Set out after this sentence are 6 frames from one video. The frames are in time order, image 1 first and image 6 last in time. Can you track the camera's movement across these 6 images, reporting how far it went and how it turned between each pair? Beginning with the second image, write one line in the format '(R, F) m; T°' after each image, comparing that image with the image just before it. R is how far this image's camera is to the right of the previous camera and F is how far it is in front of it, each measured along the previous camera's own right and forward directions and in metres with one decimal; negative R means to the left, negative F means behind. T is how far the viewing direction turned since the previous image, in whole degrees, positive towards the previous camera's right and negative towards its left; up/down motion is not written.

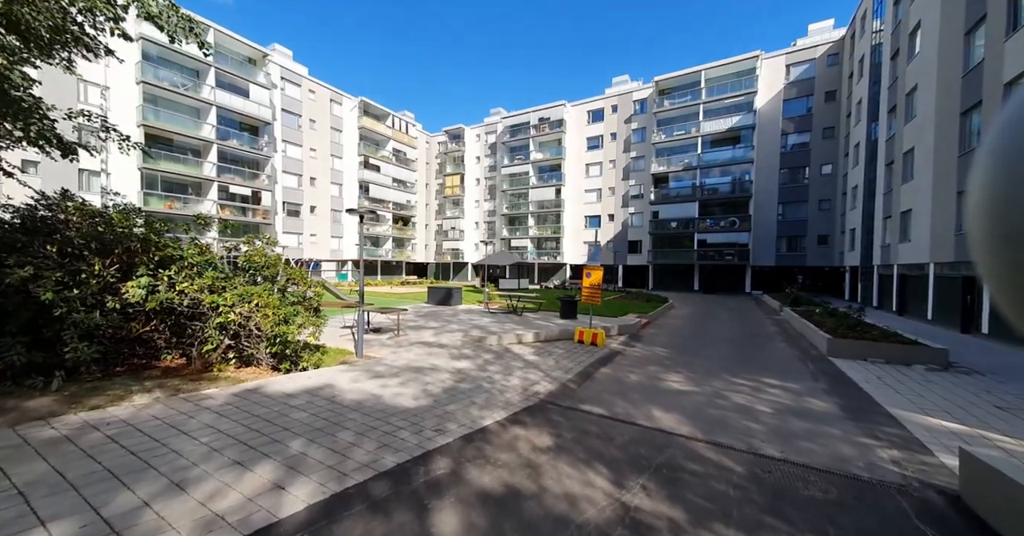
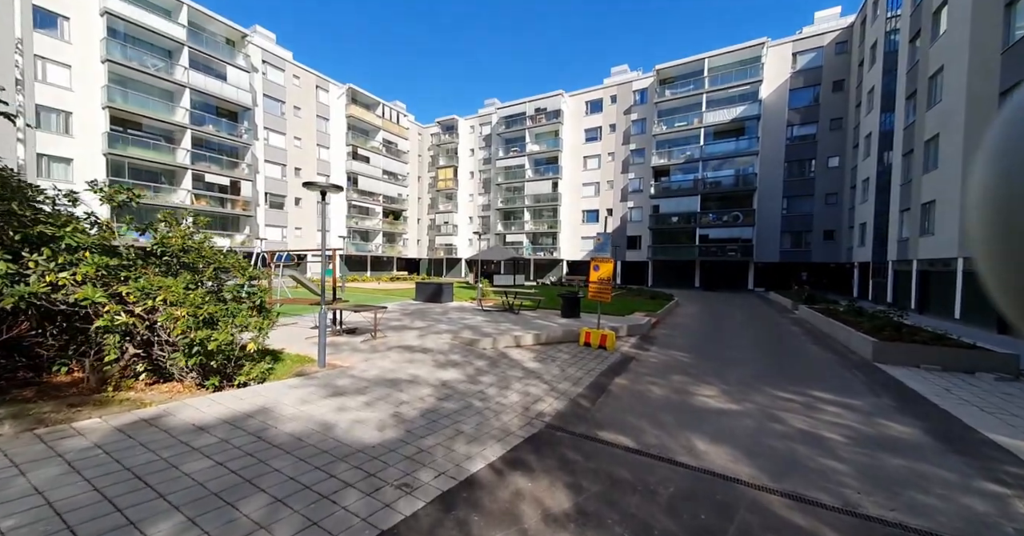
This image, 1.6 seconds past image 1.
(-0.1, +1.5) m; +1°
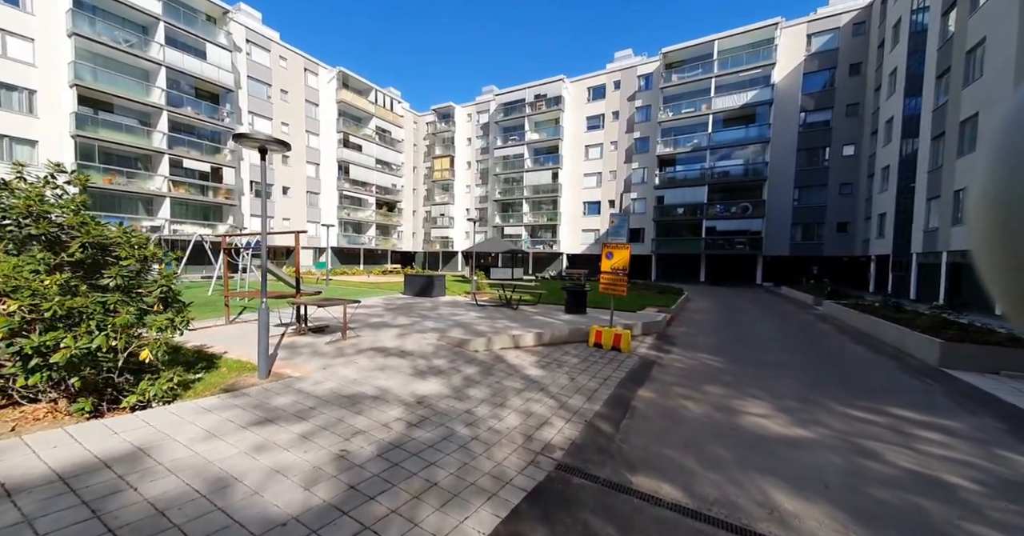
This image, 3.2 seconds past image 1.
(0.0, +1.5) m; 0°
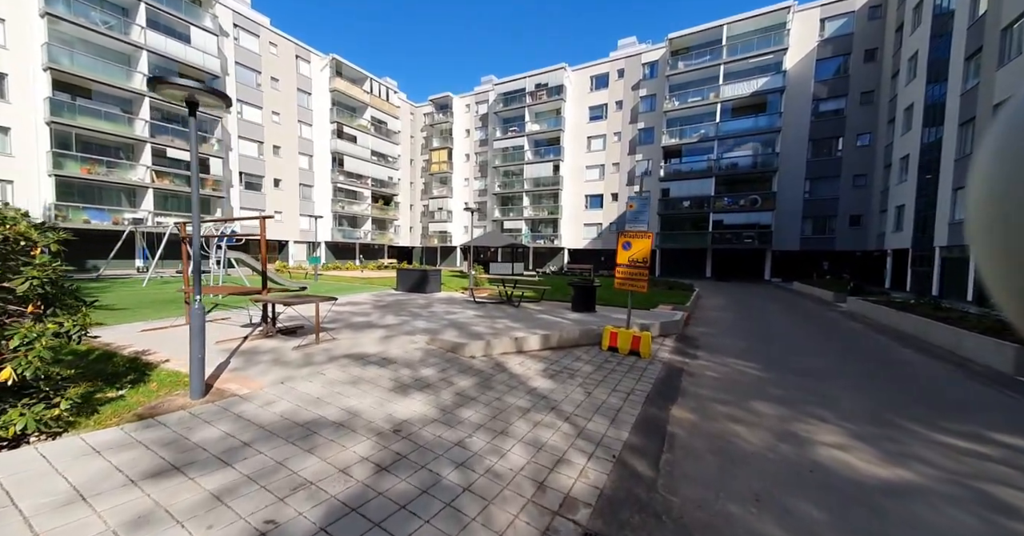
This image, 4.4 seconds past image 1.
(-0.1, +1.1) m; 0°
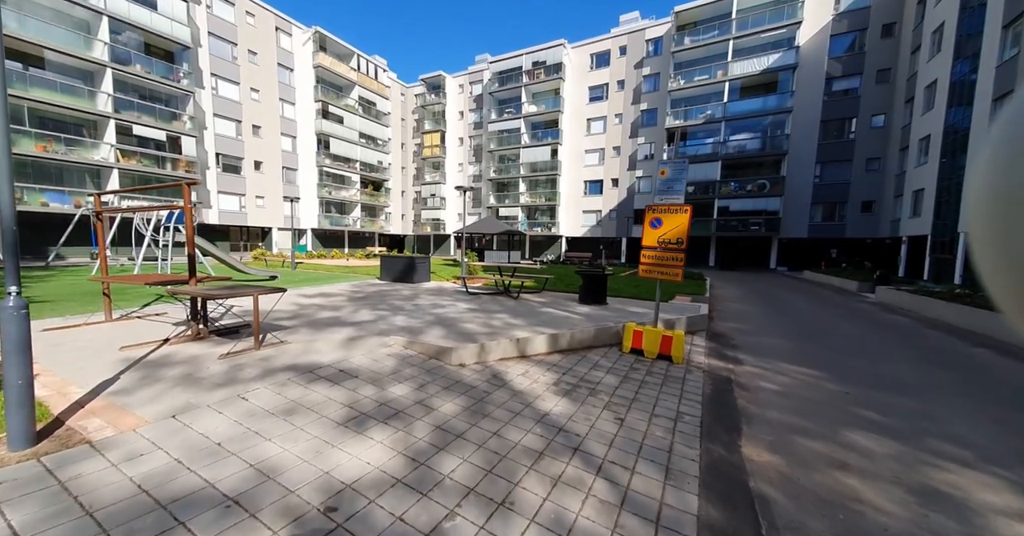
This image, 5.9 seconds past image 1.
(-0.1, +1.5) m; +1°
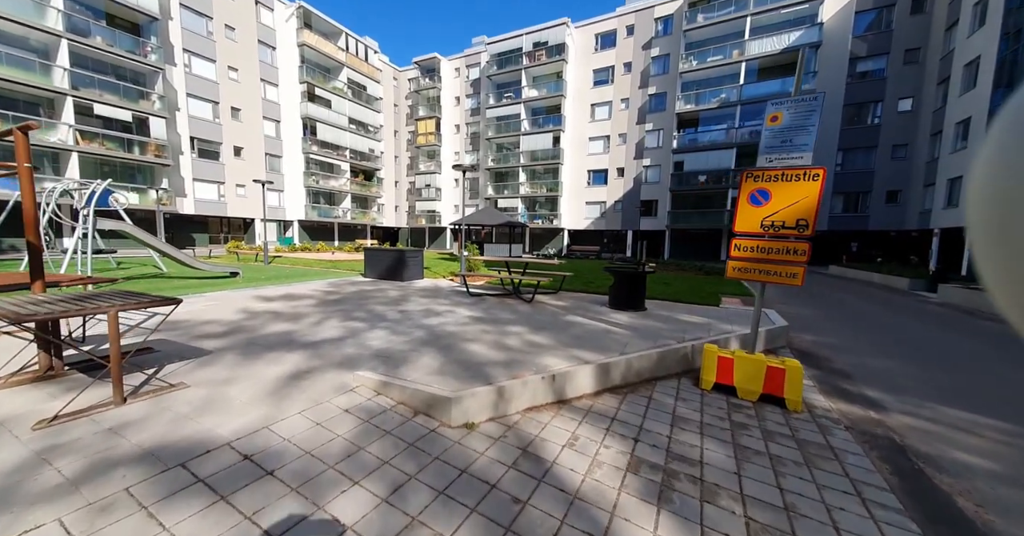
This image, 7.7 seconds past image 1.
(-0.3, +2.0) m; +1°
